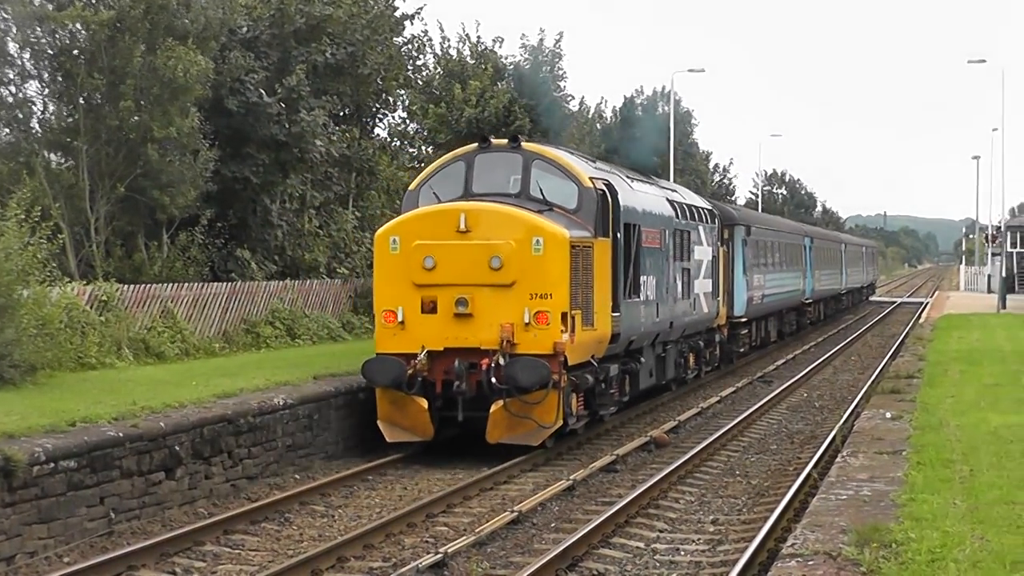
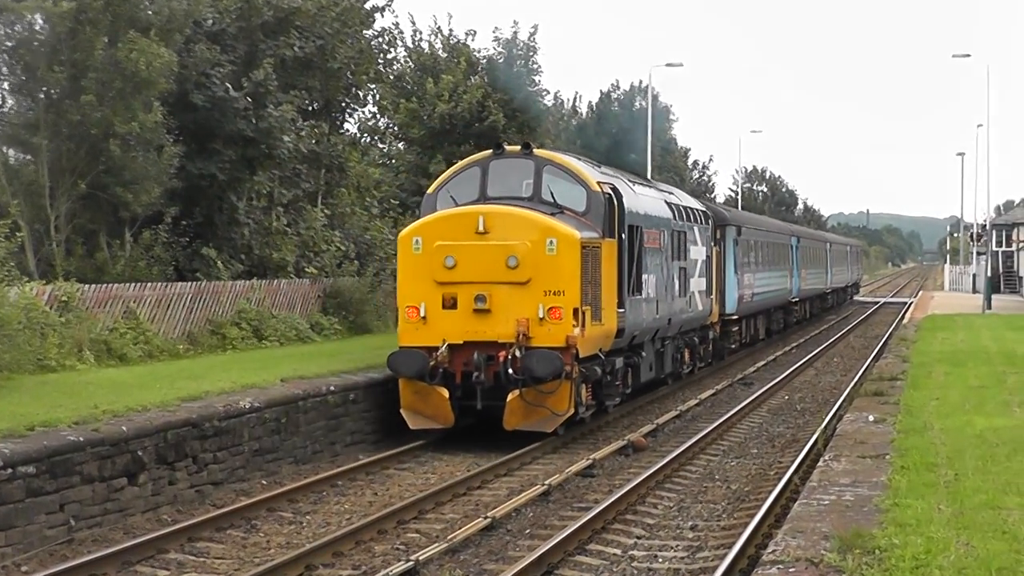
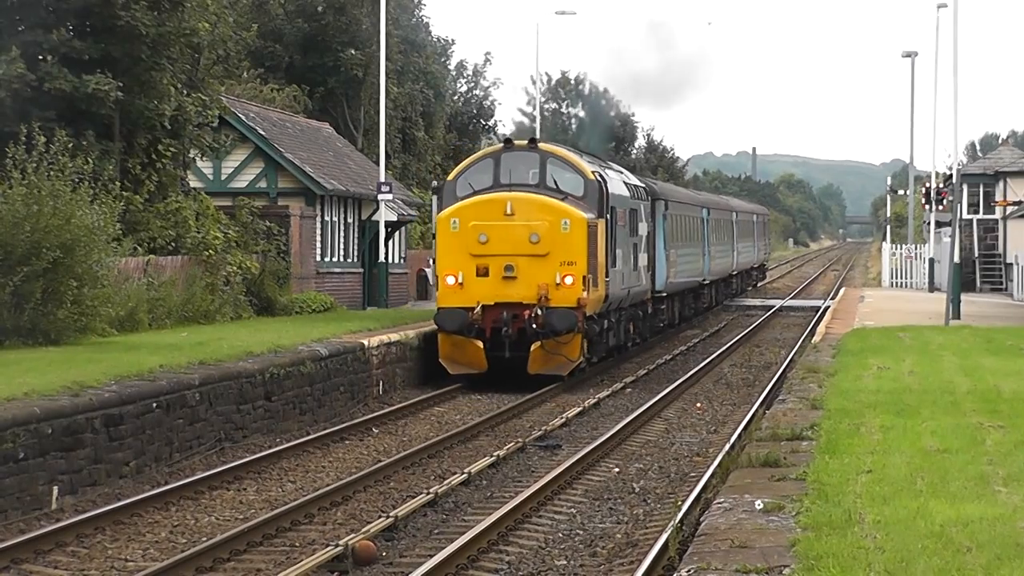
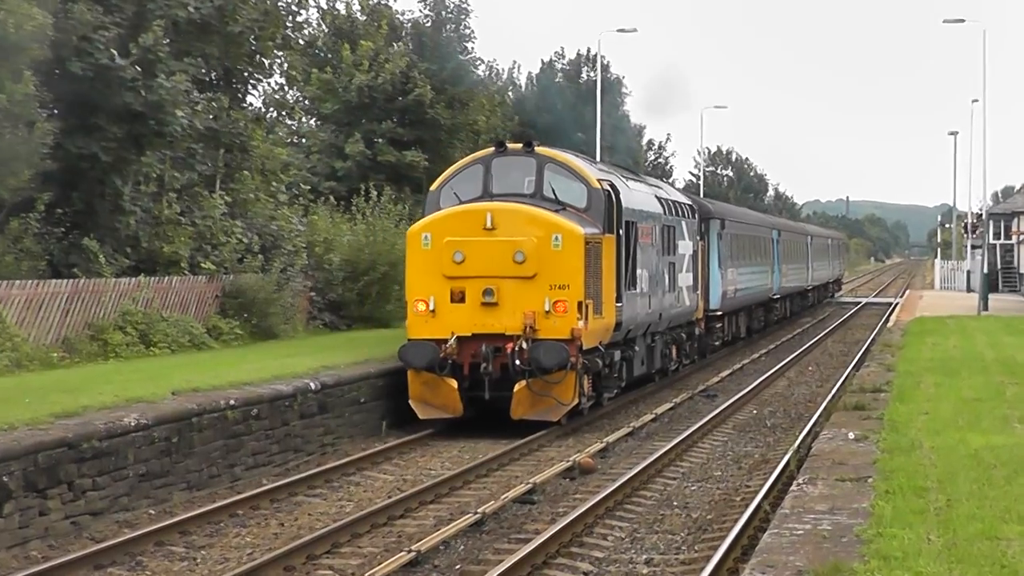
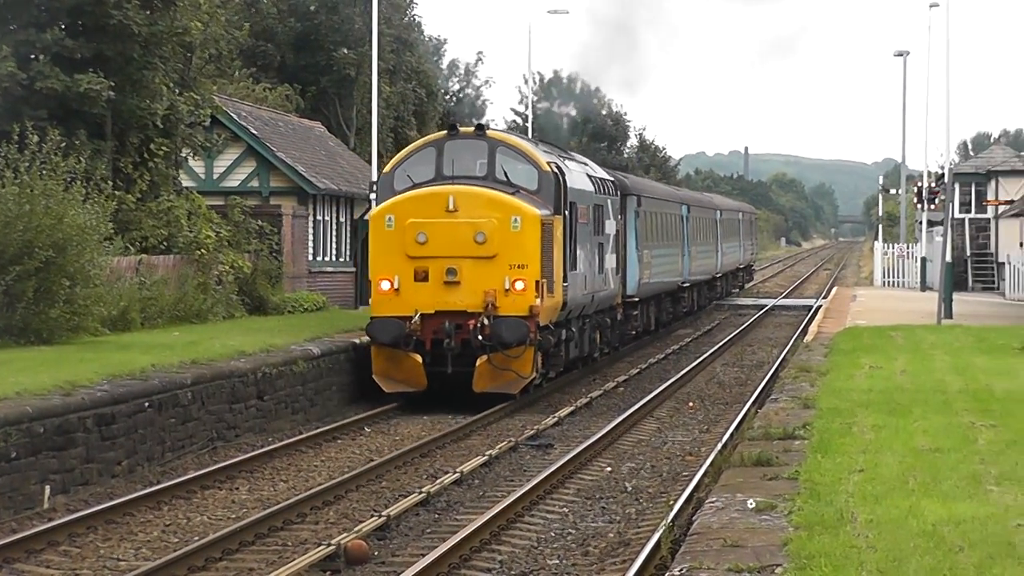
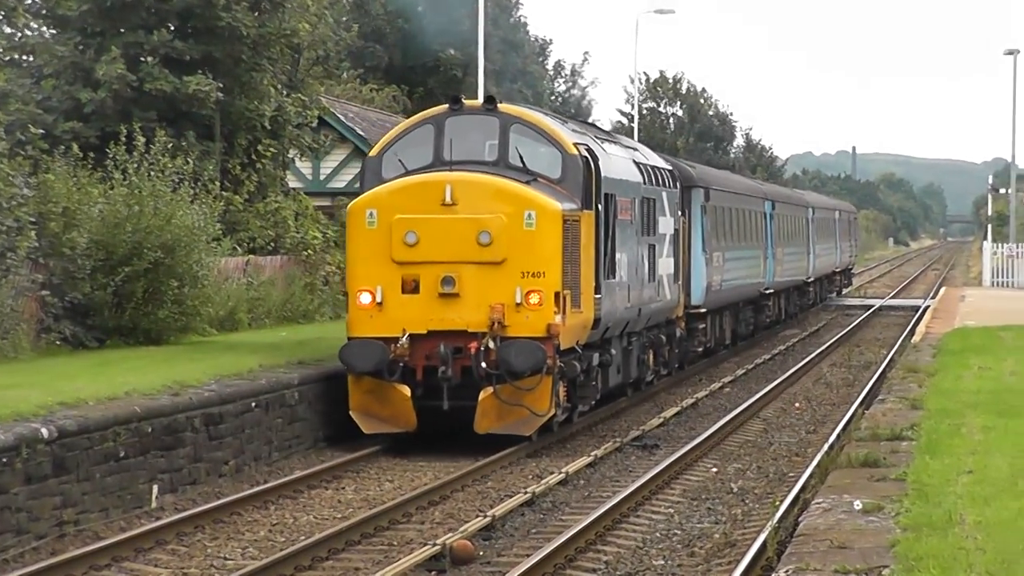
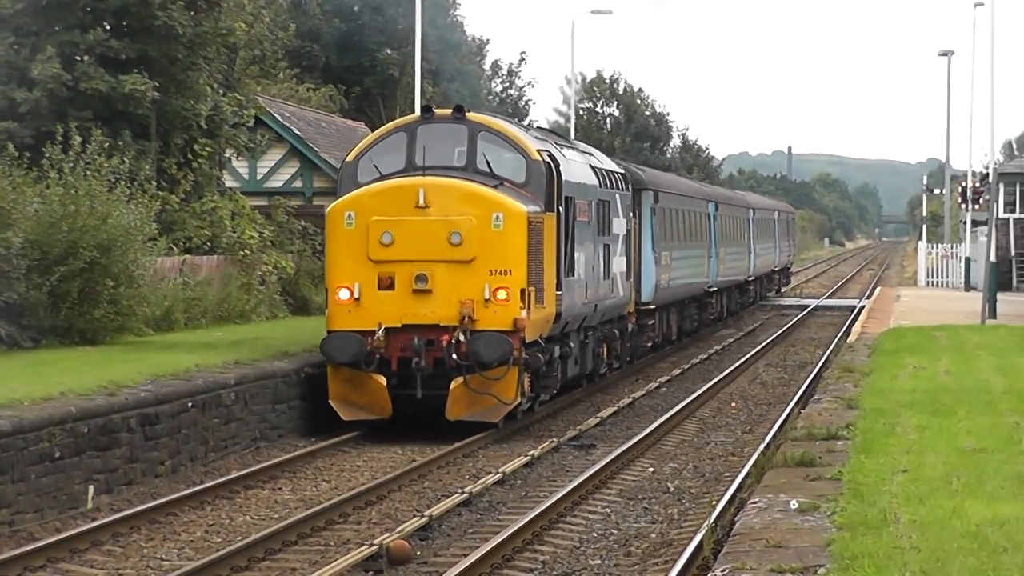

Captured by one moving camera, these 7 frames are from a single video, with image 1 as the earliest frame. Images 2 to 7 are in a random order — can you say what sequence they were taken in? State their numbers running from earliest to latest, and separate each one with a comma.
2, 4, 6, 7, 5, 3
